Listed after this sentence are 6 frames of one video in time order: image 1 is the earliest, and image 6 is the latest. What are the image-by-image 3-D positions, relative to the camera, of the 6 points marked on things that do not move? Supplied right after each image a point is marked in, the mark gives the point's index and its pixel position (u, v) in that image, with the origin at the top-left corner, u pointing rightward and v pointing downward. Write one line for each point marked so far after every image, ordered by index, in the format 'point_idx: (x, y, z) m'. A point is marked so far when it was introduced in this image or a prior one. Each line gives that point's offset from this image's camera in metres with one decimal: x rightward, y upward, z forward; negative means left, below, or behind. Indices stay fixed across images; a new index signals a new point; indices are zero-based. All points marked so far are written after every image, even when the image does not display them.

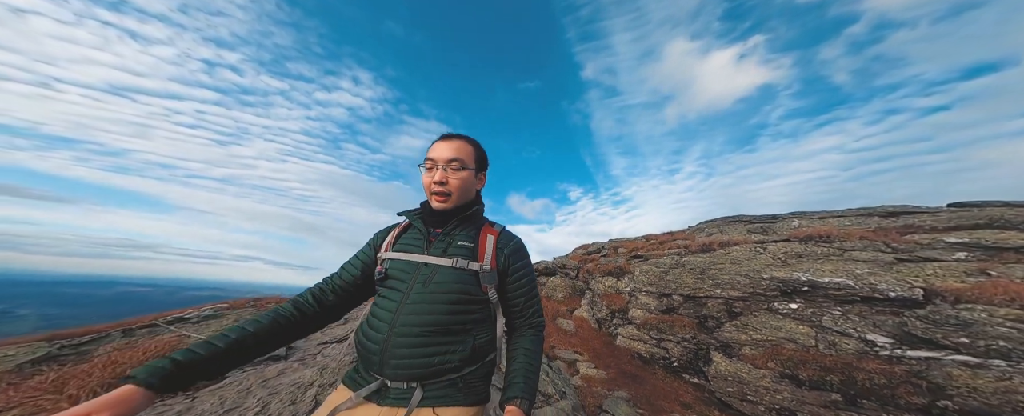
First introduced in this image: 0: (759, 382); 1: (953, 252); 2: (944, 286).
0: (+8.7, -5.9, +7.9) m
1: (+19.3, -1.5, +11.5) m
2: (+14.7, -2.2, +9.1) m
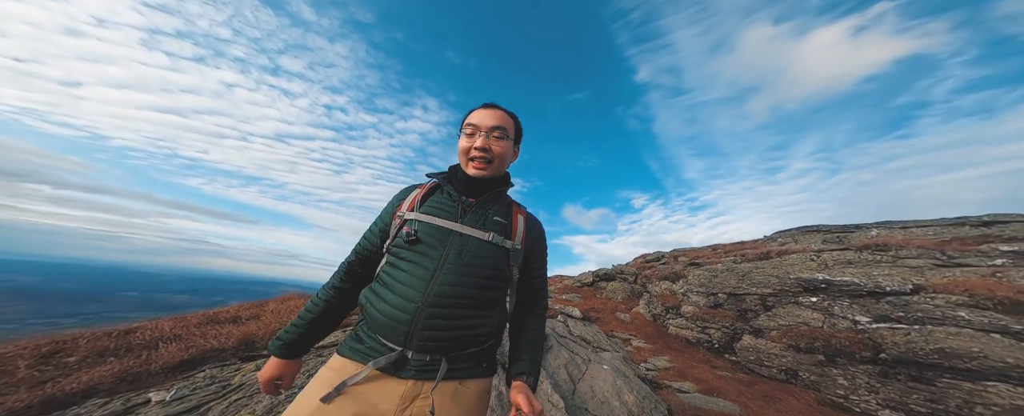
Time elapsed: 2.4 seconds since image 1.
0: (+12.3, -6.6, +11.6) m
1: (+23.4, -2.0, +12.7) m
2: (+18.4, -2.8, +11.4) m
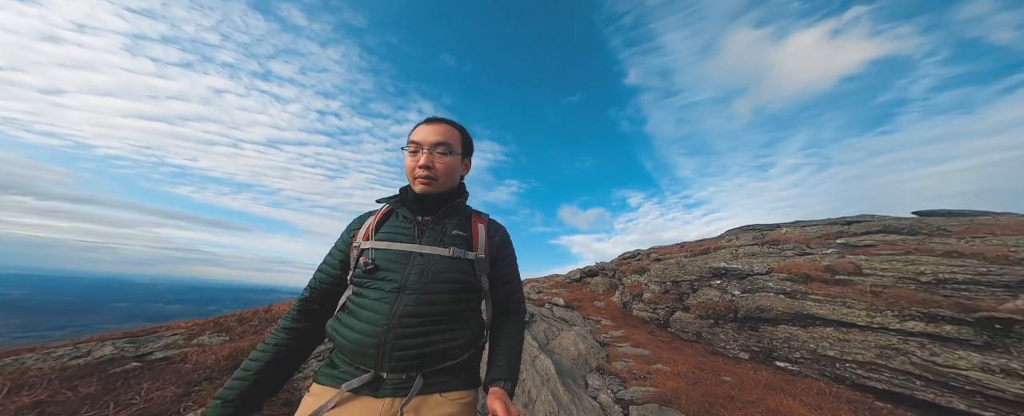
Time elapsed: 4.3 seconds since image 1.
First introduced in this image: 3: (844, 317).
0: (+12.0, -7.6, +17.2) m
1: (+23.0, -2.7, +18.5) m
2: (+18.0, -3.6, +17.2) m
3: (+14.9, -4.7, +11.5) m
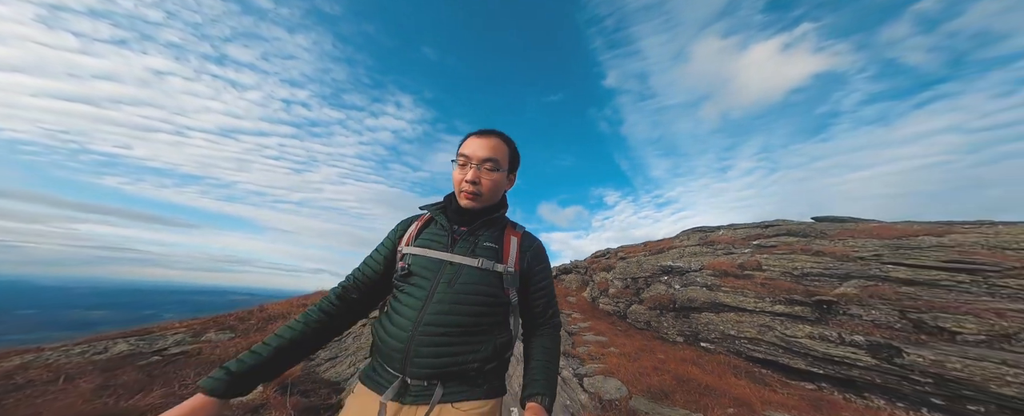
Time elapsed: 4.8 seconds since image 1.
0: (+10.6, -8.4, +20.8) m
1: (+21.4, -3.6, +22.8) m
2: (+16.5, -4.5, +21.2) m
3: (+13.8, -5.7, +15.3) m
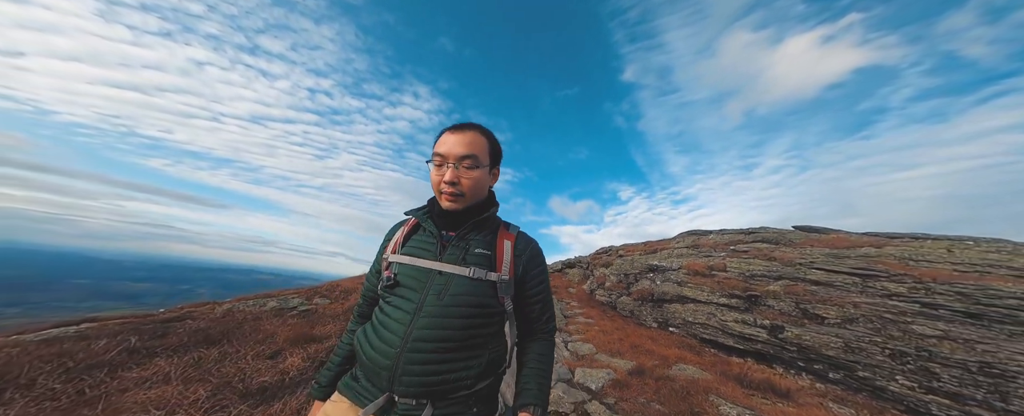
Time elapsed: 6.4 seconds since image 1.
0: (+11.4, -9.4, +25.5) m
1: (+22.5, -4.8, +26.8) m
2: (+17.5, -5.6, +25.4) m
3: (+14.5, -6.9, +19.7) m
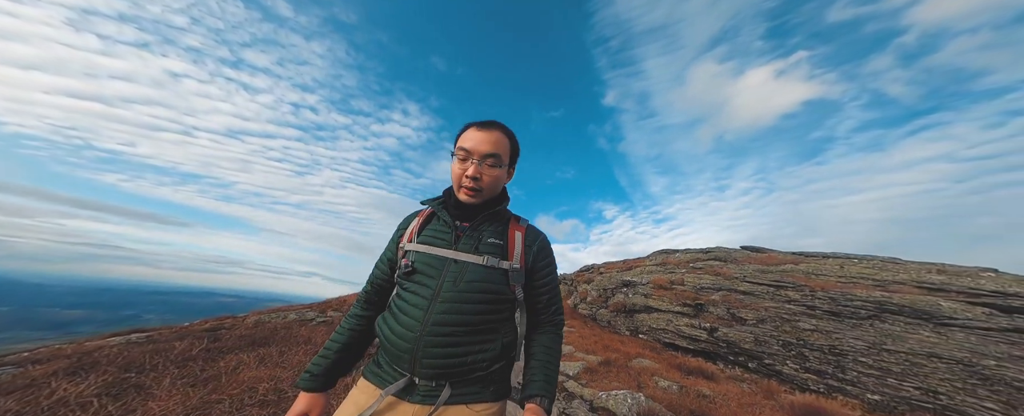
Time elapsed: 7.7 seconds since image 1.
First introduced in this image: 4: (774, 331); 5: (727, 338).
0: (+10.4, -12.0, +29.0) m
1: (+21.4, -7.6, +31.2) m
2: (+16.5, -8.3, +29.5) m
3: (+13.8, -9.2, +23.5) m
4: (+16.7, -7.7, +15.9) m
5: (+14.7, -8.8, +16.9) m
